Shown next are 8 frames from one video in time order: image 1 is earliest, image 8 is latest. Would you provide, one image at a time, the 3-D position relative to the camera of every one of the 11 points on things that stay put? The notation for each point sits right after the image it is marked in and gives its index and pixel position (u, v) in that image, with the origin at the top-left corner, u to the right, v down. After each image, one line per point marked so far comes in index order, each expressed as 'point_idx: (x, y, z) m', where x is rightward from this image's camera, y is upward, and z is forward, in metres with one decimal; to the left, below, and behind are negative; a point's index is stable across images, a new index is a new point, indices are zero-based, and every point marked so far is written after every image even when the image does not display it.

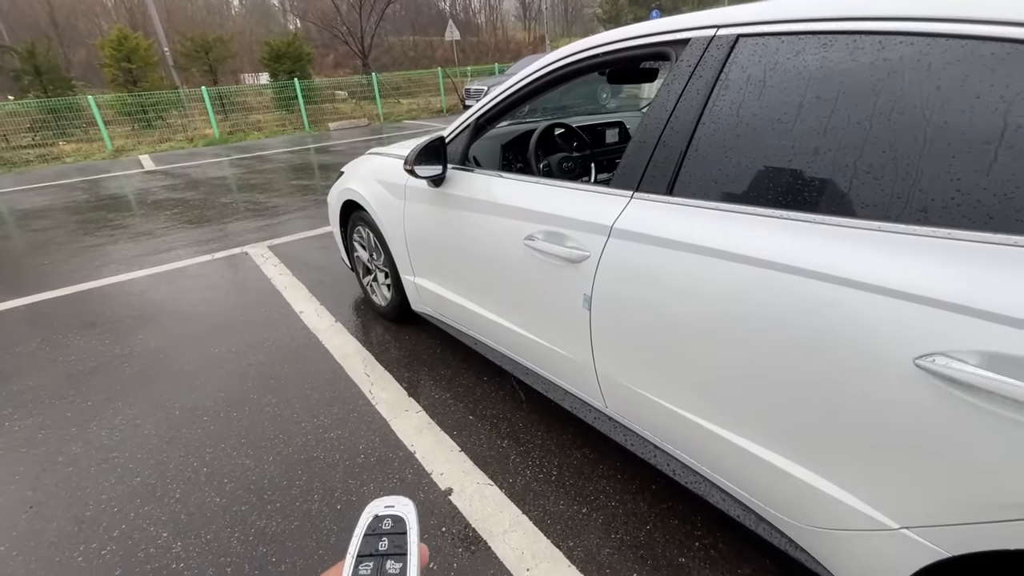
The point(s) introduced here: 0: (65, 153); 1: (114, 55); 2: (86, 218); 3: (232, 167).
0: (-11.5, +3.4, +12.4) m
1: (-12.5, +7.2, +15.2) m
2: (-6.5, +1.0, +7.4) m
3: (-6.3, +2.7, +10.9) m
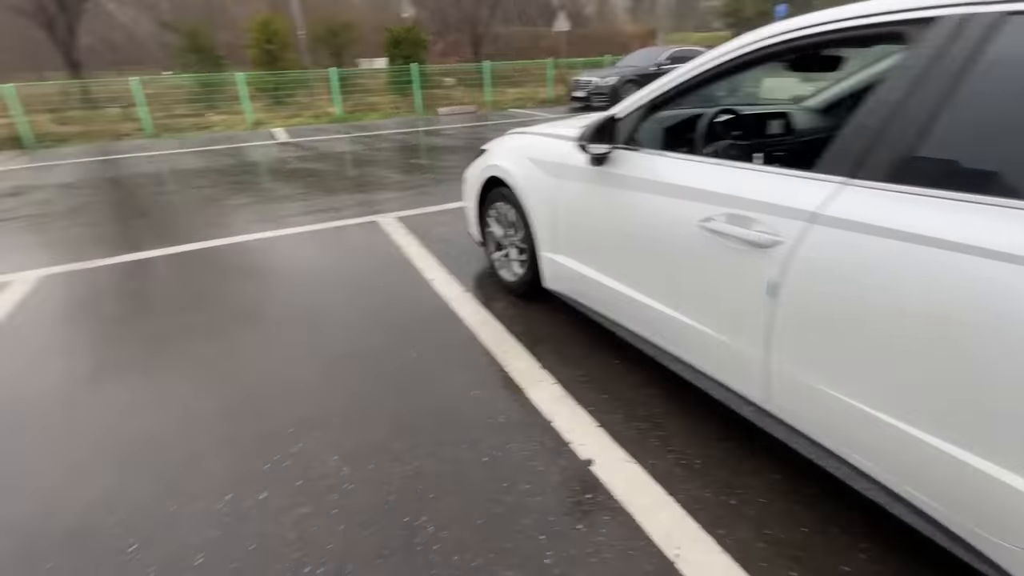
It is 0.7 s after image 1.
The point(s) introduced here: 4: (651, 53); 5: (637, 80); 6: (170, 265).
0: (-8.6, +4.8, +14.0) m
1: (-8.8, +8.6, +16.8) m
2: (-4.7, +1.8, +8.3) m
3: (-3.8, +3.5, +11.6) m
4: (+4.3, +7.3, +15.0) m
5: (+3.7, +6.1, +14.4) m
6: (-3.3, +0.2, +4.6) m
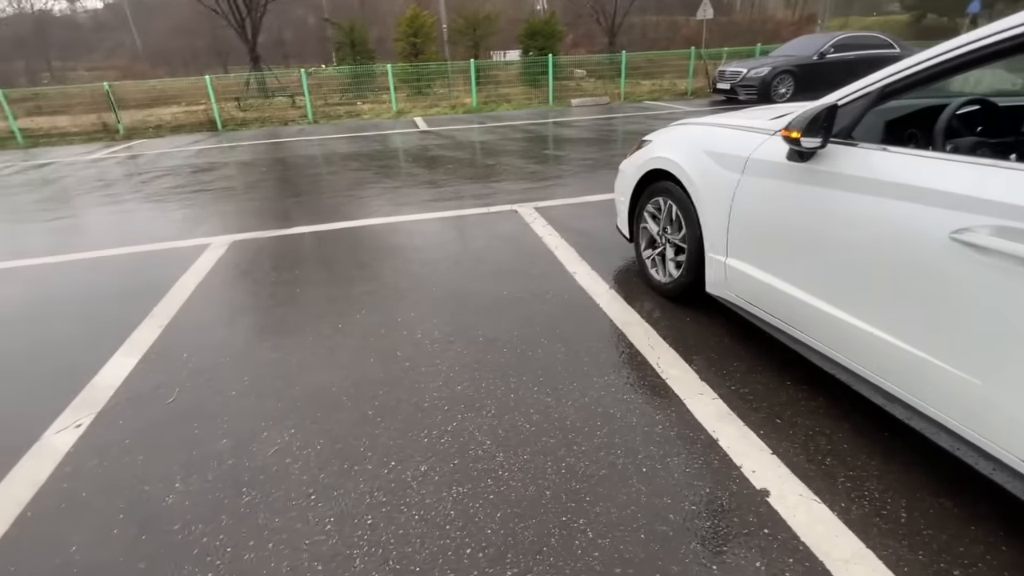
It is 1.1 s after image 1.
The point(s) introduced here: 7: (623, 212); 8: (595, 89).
0: (-4.6, +5.6, +15.2) m
1: (-3.9, +9.4, +18.0) m
2: (-2.4, +2.3, +9.0) m
3: (-0.6, +3.8, +12.0) m
4: (+8.3, +6.9, +13.5) m
5: (+7.5, +5.8, +13.0) m
6: (-1.9, +0.5, +5.1) m
7: (+0.9, +0.6, +3.8) m
8: (+2.8, +6.7, +16.4) m
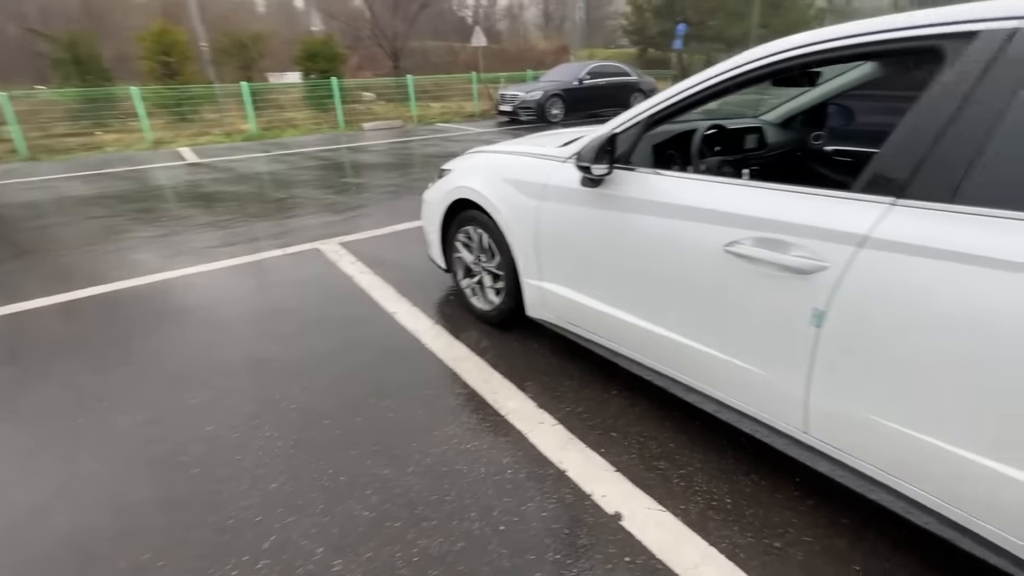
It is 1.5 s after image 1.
0: (-10.4, +3.7, +12.4) m
1: (-11.3, +7.5, +15.3) m
2: (-5.6, +1.2, +7.3) m
3: (-5.3, +2.8, +10.8) m
4: (+2.0, +7.0, +15.4) m
5: (+1.5, +5.8, +14.6) m
6: (-3.5, -0.2, +3.9) m
7: (-0.6, +0.3, +3.7) m
8: (-4.1, +5.8, +16.2) m
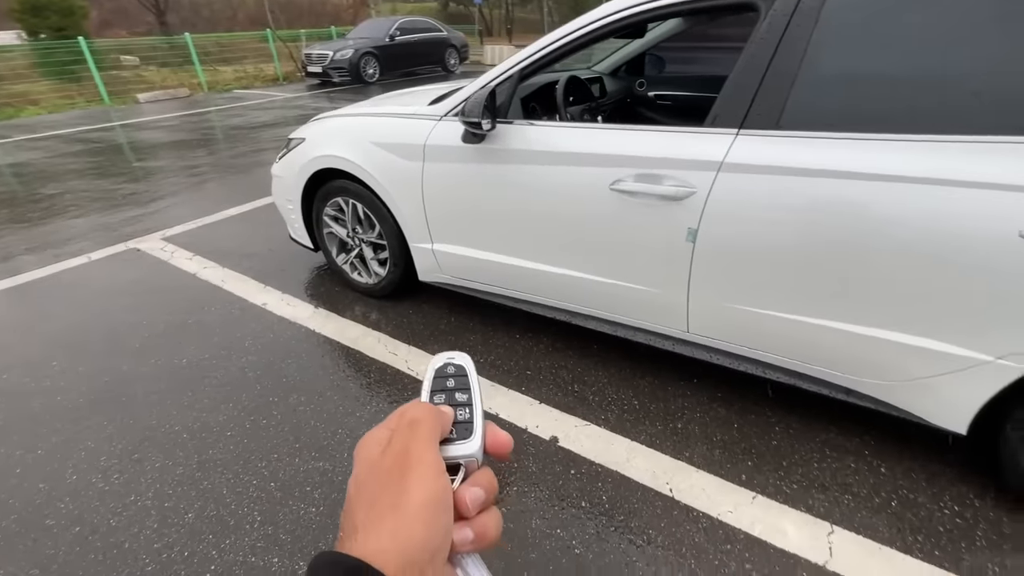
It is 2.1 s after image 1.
0: (-14.0, +2.5, +8.3) m
1: (-16.3, +6.2, +10.4) m
2: (-7.5, +0.6, +5.2) m
3: (-8.5, +2.4, +8.4) m
4: (-3.8, +8.0, +14.6) m
5: (-3.8, +6.7, +13.9) m
6: (-4.2, -0.6, +2.7) m
7: (-1.5, +0.5, +3.4) m
8: (-9.6, +5.8, +13.6) m
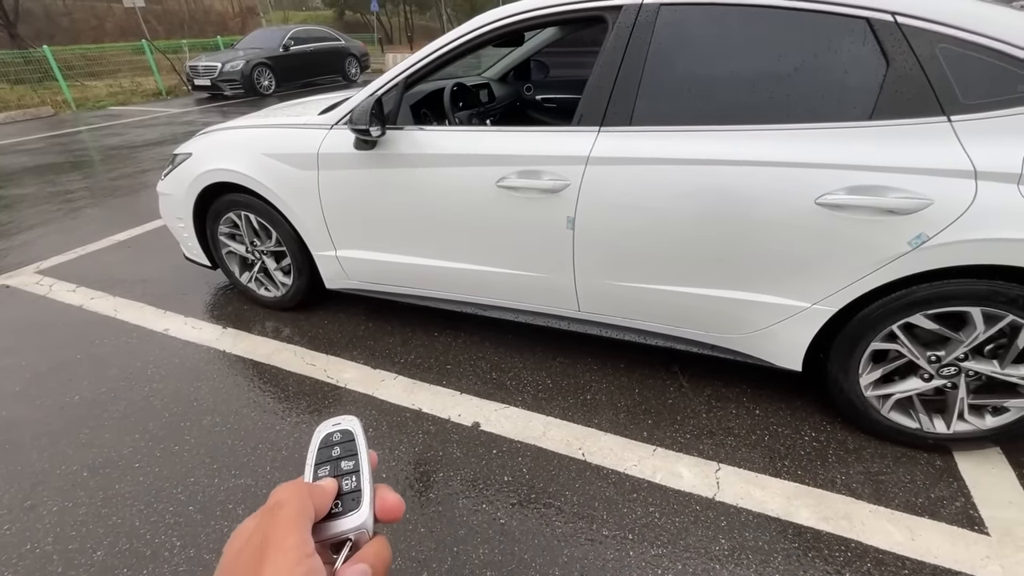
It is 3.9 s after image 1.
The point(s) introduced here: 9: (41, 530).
0: (-15.4, +1.1, +6.2) m
1: (-18.3, +4.6, +8.0) m
2: (-8.4, -0.1, +4.1) m
3: (-10.0, +1.5, +7.2) m
4: (-6.8, +7.4, +14.0) m
5: (-6.6, +6.1, +13.3) m
6: (-4.7, -1.0, +2.2) m
7: (-2.2, +0.3, +3.3) m
8: (-12.2, +4.8, +12.1) m
9: (-1.9, -1.0, +2.0) m
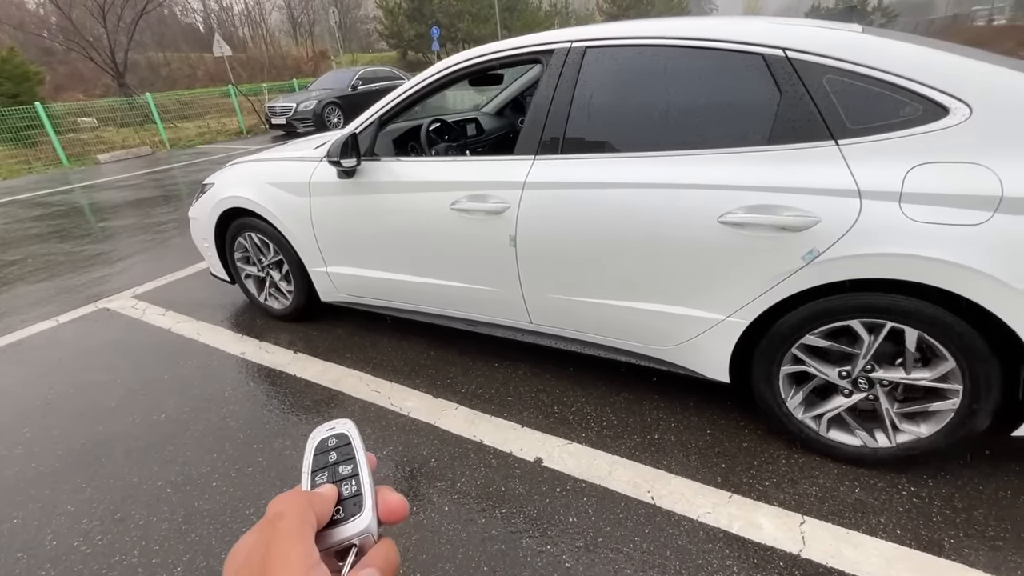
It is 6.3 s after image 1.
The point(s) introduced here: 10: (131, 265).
0: (-15.0, +1.0, +8.2) m
1: (-17.6, +4.4, +10.4) m
2: (-8.3, -0.2, +5.3) m
3: (-9.6, +1.3, +8.6) m
4: (-5.6, +6.7, +15.3) m
5: (-5.4, +5.5, +14.5) m
6: (-4.9, -1.0, +2.9) m
7: (-2.2, +0.2, +3.7) m
8: (-11.1, +4.3, +13.8) m
9: (-2.2, -1.0, +2.3) m
10: (-4.7, +0.3, +5.6) m
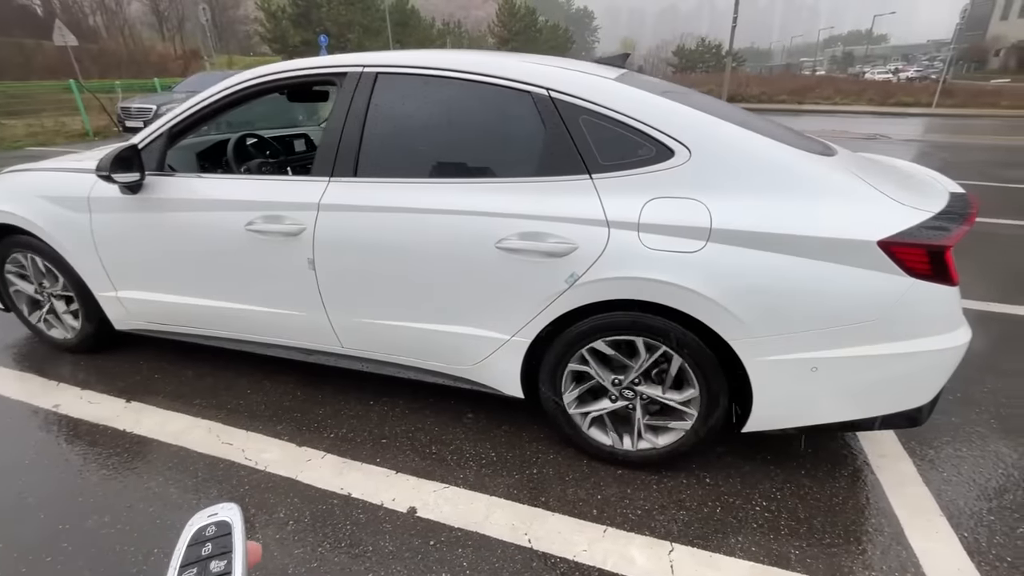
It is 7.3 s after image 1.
0: (-16.5, +0.4, +4.8) m
1: (-19.6, +3.7, +6.5) m
2: (-9.3, -0.6, +3.3) m
3: (-11.3, +0.7, +6.3) m
4: (-8.9, +6.0, +13.9) m
5: (-8.5, +4.9, +13.1) m
6: (-5.5, -1.2, +1.6) m
7: (-3.1, 0.0, +3.0) m
8: (-14.0, +3.5, +11.2) m
9: (-2.7, -1.2, +1.6) m
10: (-5.9, 0.0, +4.4) m
